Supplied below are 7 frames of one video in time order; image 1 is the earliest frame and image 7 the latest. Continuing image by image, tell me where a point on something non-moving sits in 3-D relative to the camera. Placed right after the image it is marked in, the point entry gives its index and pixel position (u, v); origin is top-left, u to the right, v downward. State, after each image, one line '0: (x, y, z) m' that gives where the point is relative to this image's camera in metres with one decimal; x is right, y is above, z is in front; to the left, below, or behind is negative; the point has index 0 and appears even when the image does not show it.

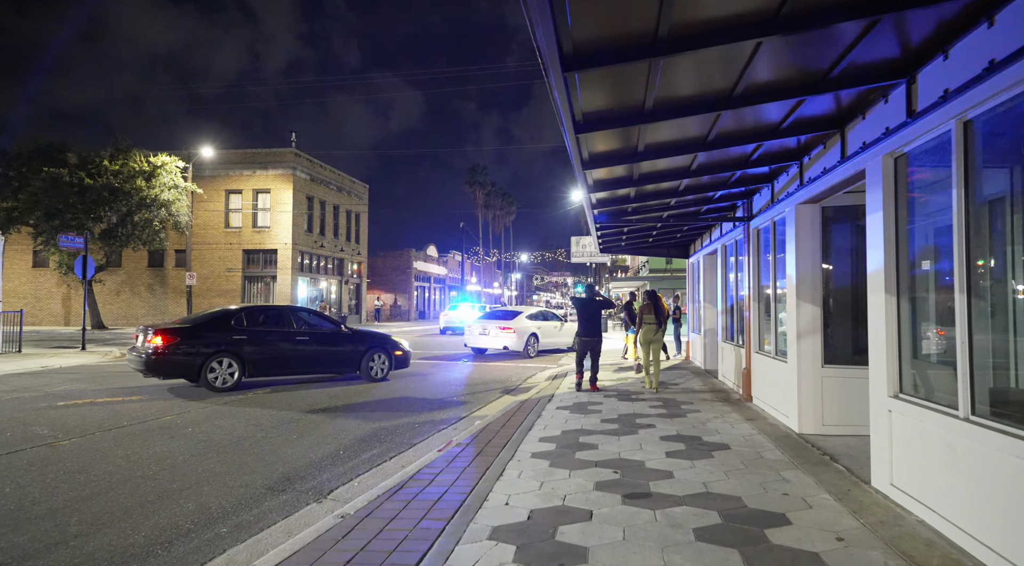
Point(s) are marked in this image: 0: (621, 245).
0: (+2.5, +0.9, +15.2) m
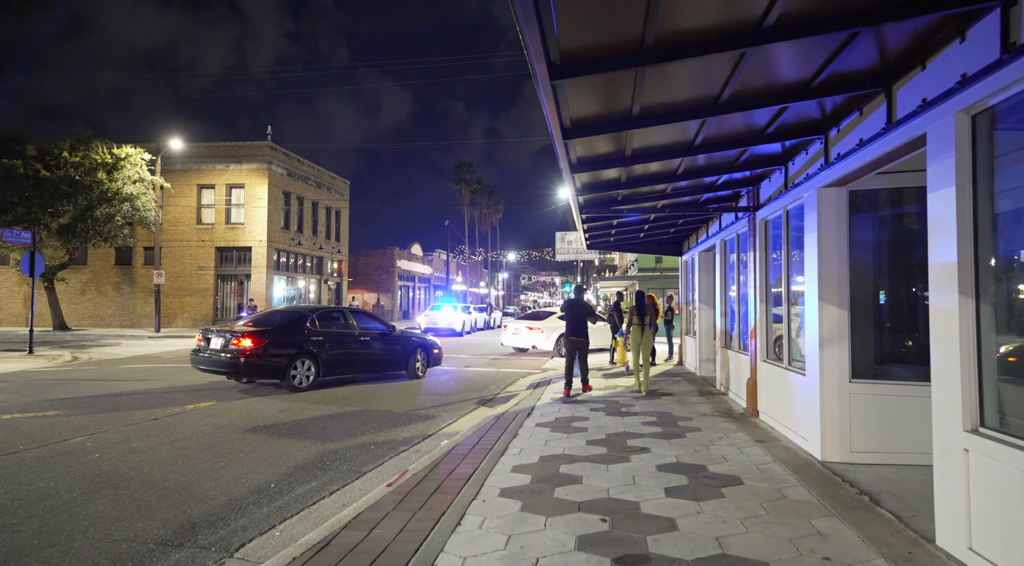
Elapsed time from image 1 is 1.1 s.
0: (+2.1, +0.9, +14.1) m
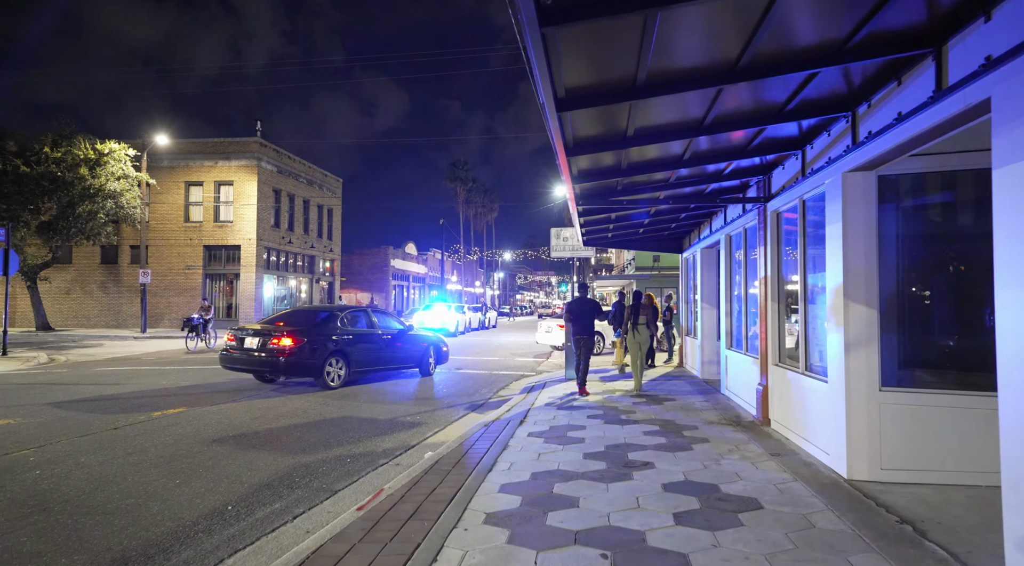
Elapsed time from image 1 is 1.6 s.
0: (+1.9, +0.9, +13.4) m
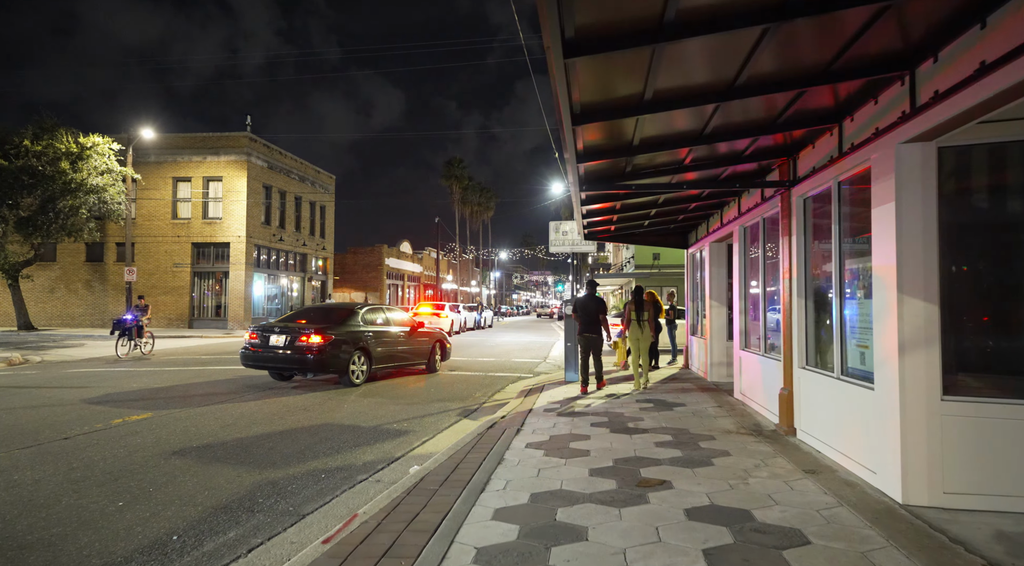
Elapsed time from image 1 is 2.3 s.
0: (+1.9, +1.0, +12.7) m
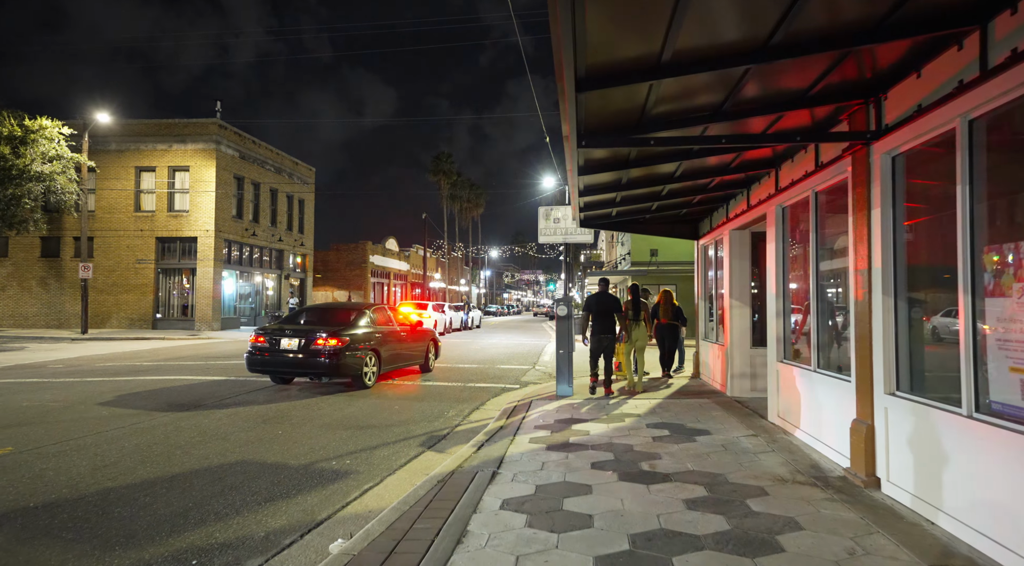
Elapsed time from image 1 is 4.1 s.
0: (+1.6, +1.1, +10.8) m
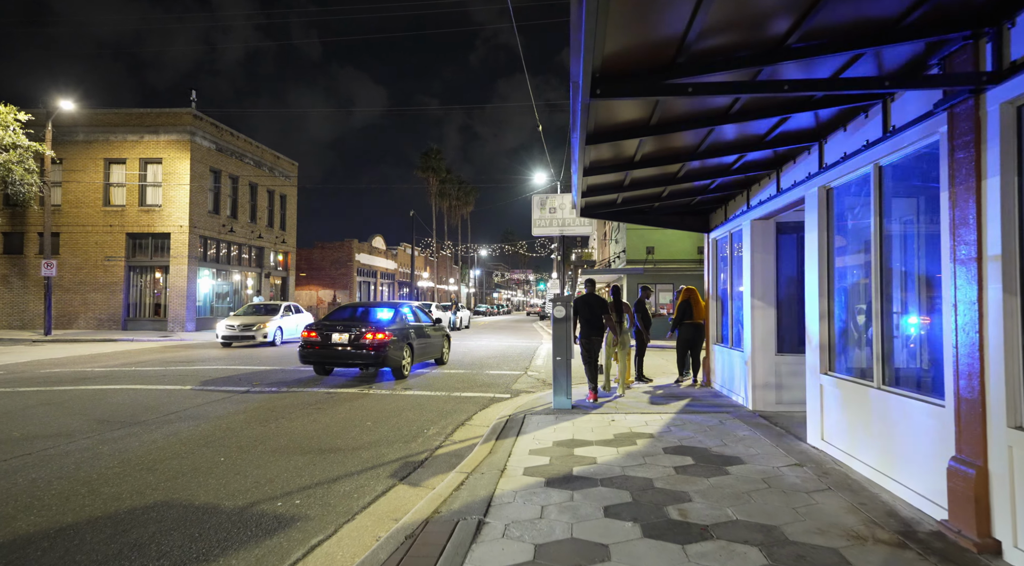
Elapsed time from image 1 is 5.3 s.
0: (+1.4, +1.1, +9.5) m
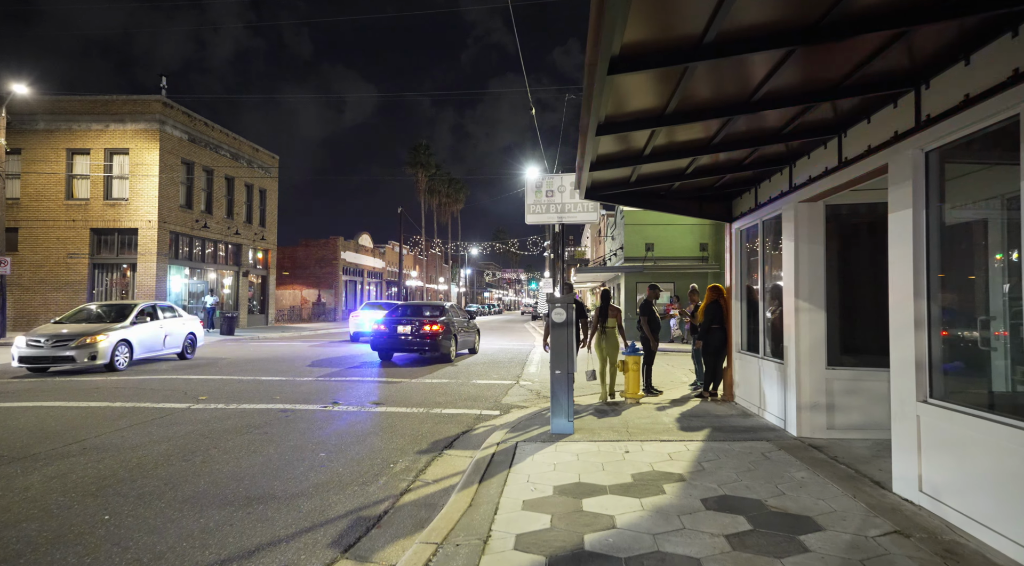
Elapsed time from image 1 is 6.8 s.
0: (+1.3, +1.1, +7.9) m
